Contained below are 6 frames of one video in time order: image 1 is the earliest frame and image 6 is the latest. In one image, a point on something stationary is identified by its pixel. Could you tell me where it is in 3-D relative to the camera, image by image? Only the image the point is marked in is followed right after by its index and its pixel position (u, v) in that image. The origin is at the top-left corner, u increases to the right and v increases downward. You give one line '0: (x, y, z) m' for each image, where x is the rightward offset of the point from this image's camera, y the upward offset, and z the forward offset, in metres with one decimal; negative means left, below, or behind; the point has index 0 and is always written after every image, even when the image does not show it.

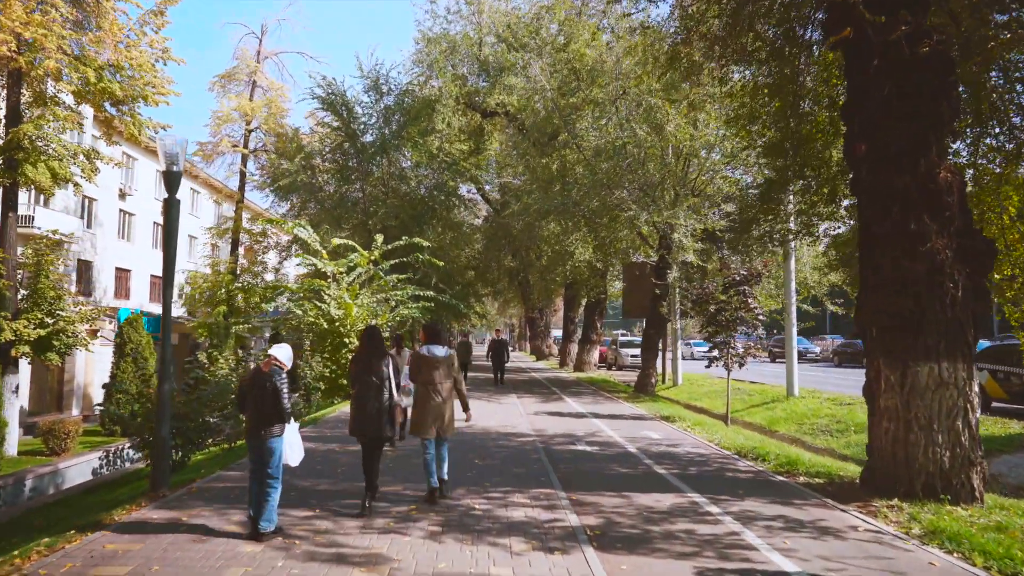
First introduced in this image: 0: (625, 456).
0: (+1.4, -2.1, +9.3) m
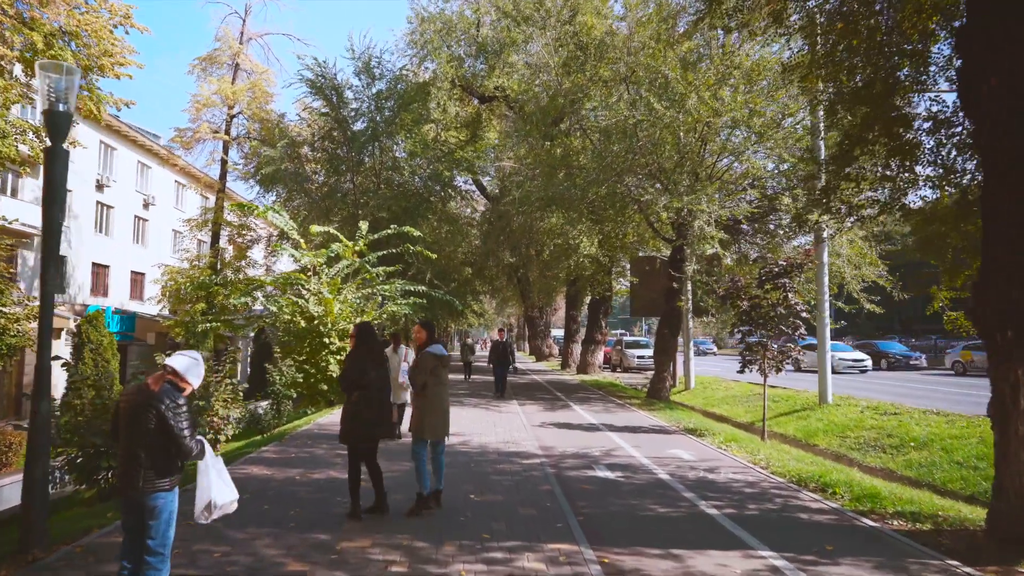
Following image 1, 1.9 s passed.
0: (+1.4, -2.0, +7.4) m
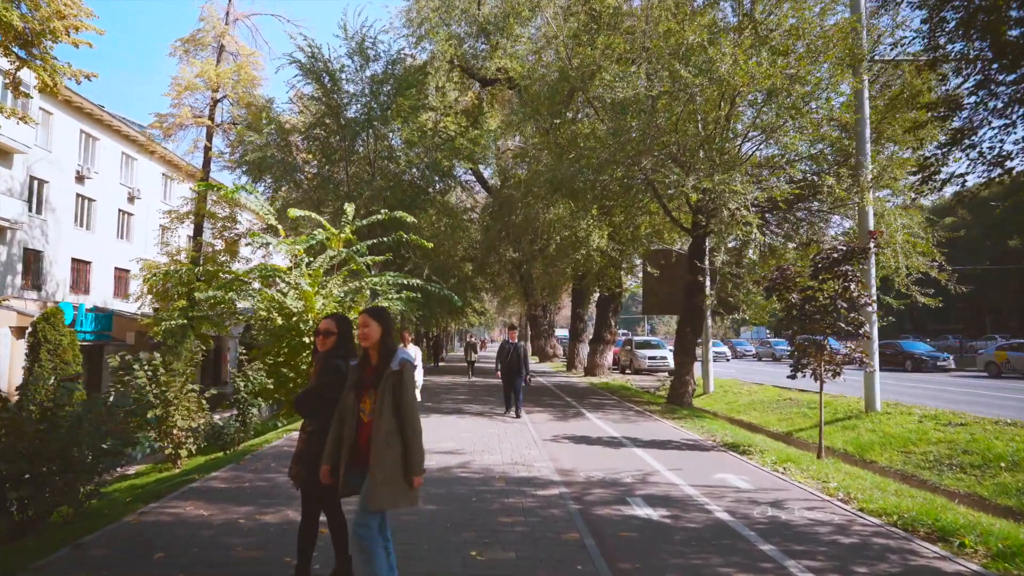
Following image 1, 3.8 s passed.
0: (+1.5, -1.8, +5.6) m
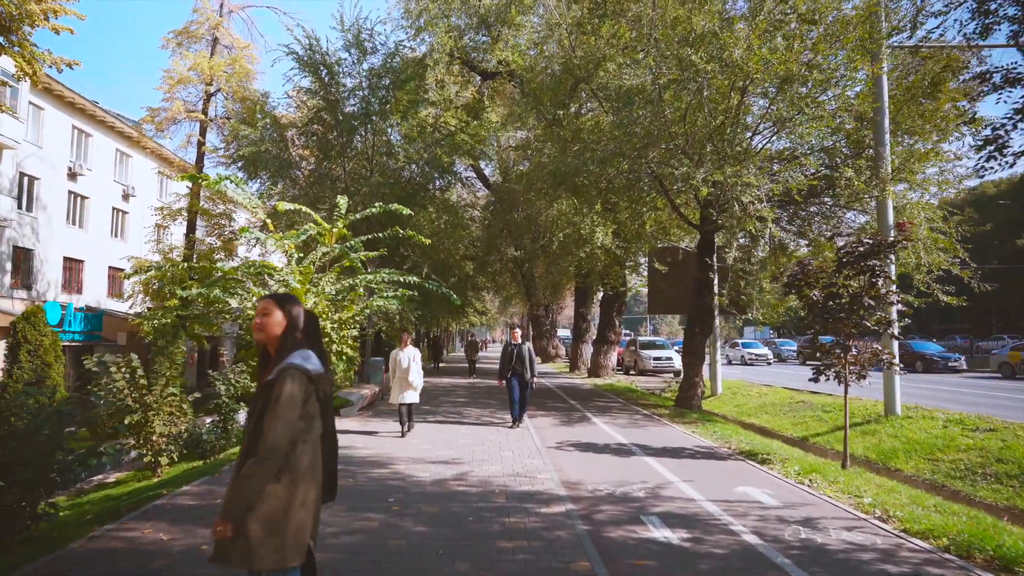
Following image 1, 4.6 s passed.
0: (+1.6, -1.8, +4.9) m
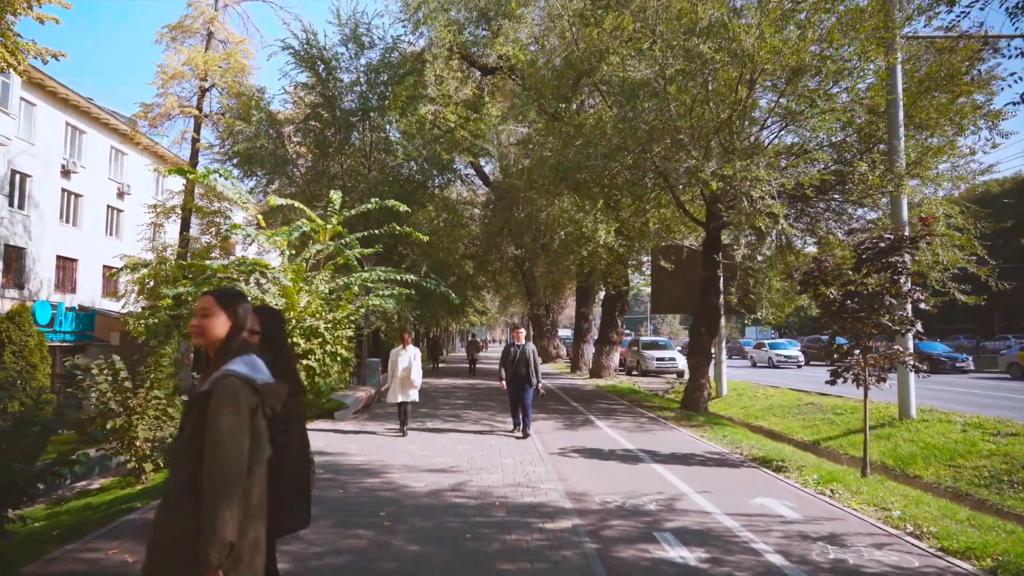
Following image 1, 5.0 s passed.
0: (+1.6, -1.8, +4.4) m
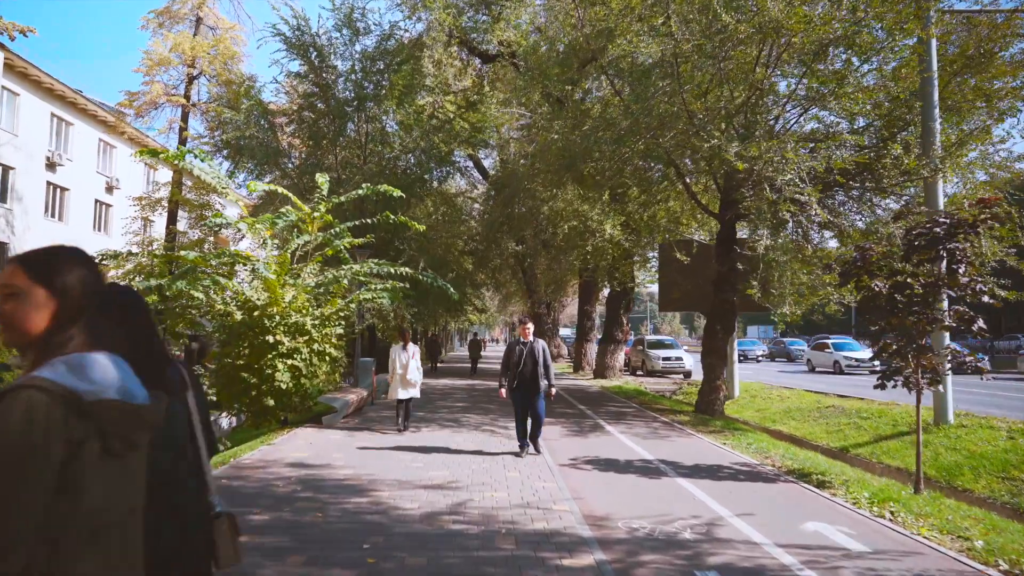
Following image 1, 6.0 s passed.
0: (+1.6, -1.7, +3.4) m
